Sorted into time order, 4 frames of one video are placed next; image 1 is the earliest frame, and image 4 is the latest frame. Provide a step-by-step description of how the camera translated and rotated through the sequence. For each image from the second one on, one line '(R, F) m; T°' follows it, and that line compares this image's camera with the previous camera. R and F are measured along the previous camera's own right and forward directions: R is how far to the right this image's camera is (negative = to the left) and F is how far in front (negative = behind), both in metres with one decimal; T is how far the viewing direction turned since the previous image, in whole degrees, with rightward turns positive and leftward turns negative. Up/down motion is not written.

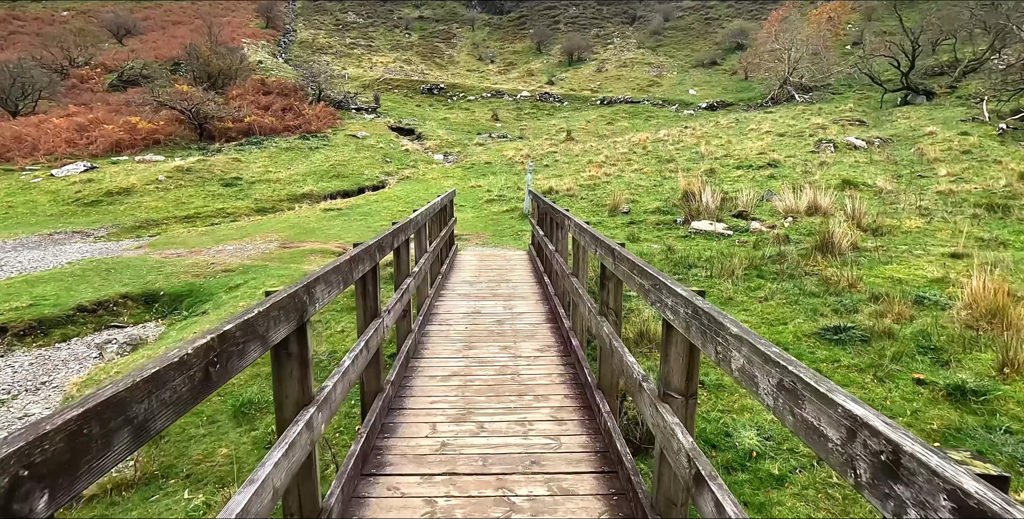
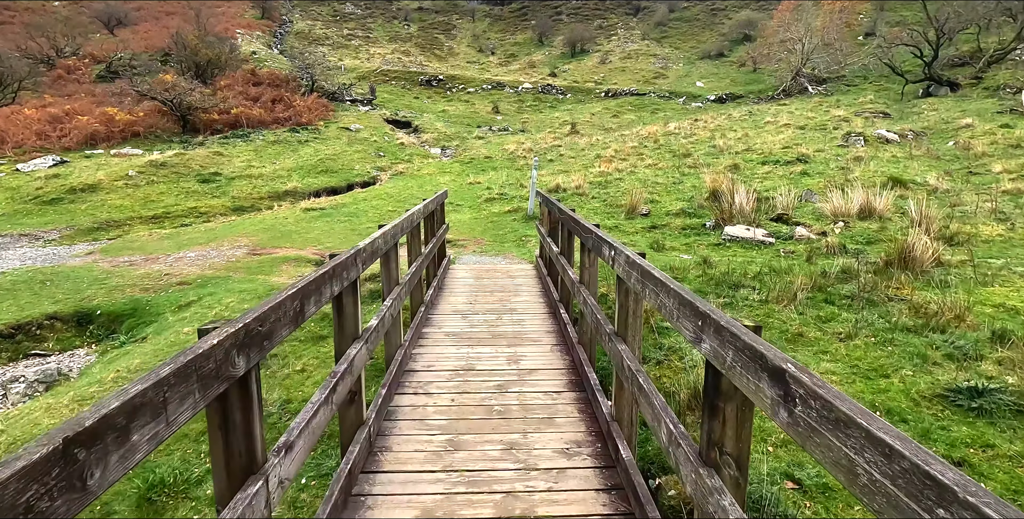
(0.0, +1.5) m; 0°
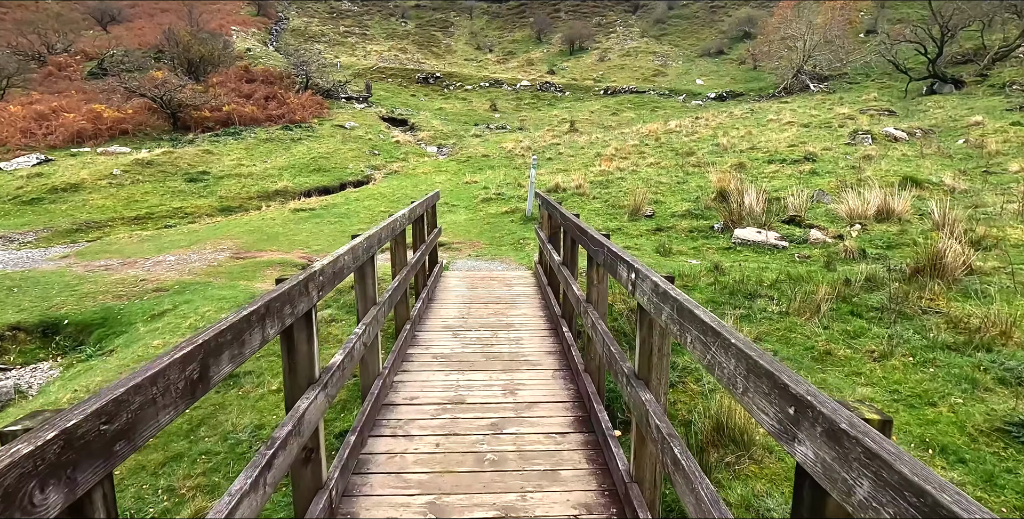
(0.0, +0.5) m; 0°
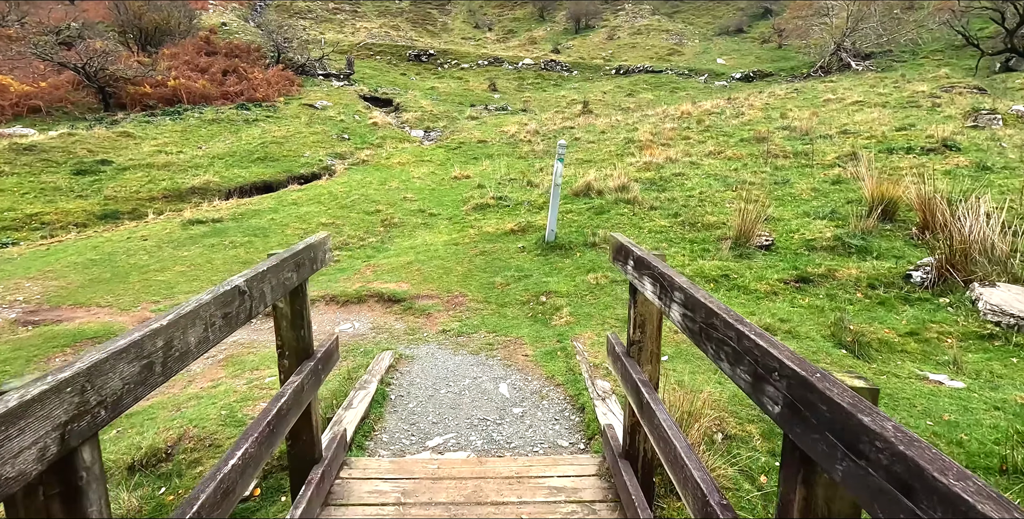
(-0.1, +4.3) m; 0°
